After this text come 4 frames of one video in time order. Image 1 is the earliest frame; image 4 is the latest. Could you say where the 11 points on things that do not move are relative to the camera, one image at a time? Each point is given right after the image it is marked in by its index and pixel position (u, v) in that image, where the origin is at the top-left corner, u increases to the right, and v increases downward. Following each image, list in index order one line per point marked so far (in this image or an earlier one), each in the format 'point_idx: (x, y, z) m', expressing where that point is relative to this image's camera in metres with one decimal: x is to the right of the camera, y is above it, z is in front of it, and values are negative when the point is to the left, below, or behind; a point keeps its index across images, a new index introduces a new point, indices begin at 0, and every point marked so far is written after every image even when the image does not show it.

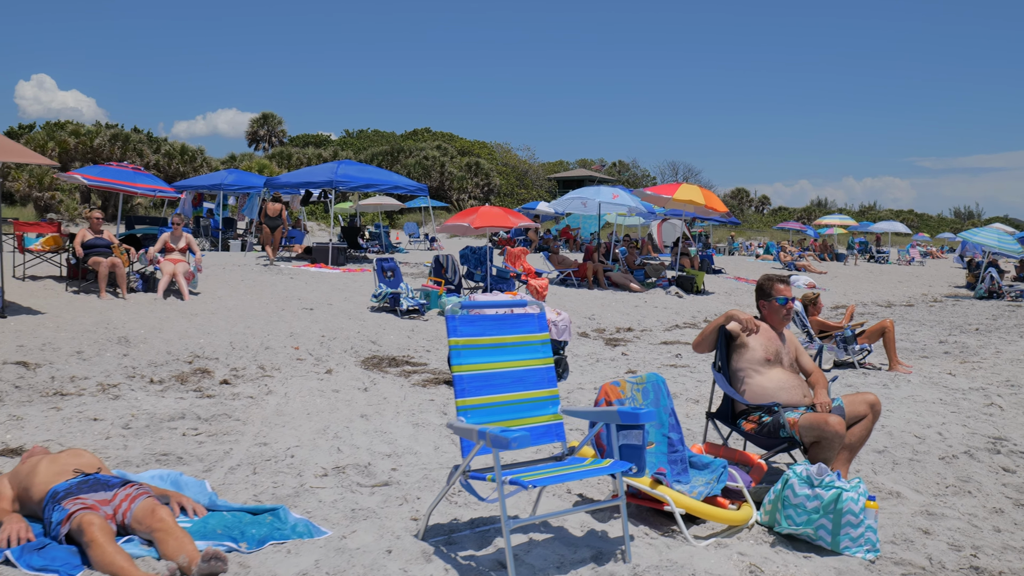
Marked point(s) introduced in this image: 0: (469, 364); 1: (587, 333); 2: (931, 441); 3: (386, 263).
0: (-0.1, -0.2, +2.8) m
1: (+0.7, -0.5, +9.3) m
2: (+2.1, -0.8, +4.6) m
3: (-1.3, +0.3, +9.7) m
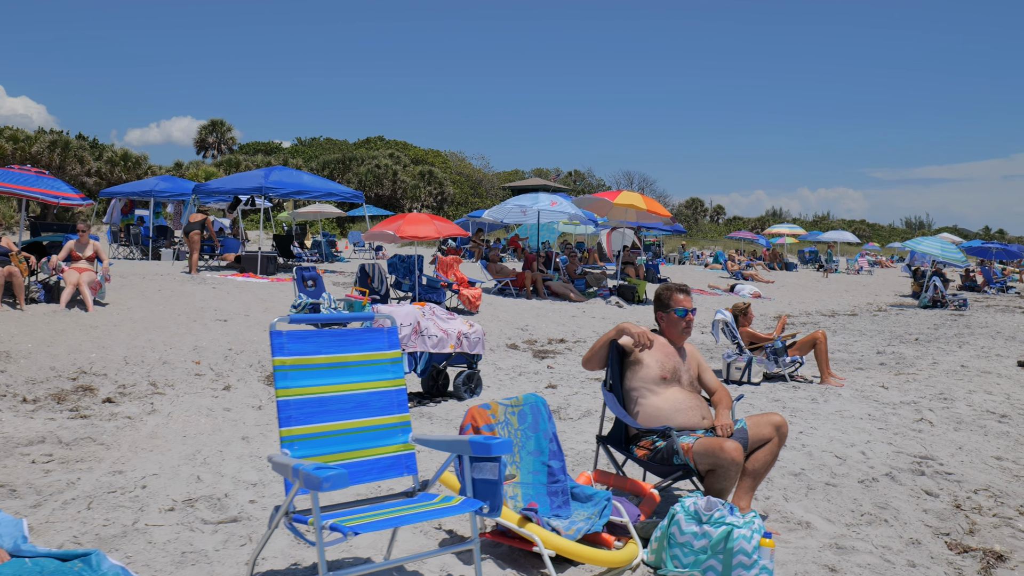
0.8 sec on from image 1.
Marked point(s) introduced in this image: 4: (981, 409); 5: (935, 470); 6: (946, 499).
0: (-0.6, -0.3, +2.4) m
1: (0.0, -0.5, +8.9) m
2: (+1.6, -0.8, +4.3) m
3: (-2.0, +0.2, +9.2) m
4: (+3.0, -0.8, +5.9) m
5: (+1.9, -0.8, +4.3) m
6: (+1.8, -0.9, +3.8) m
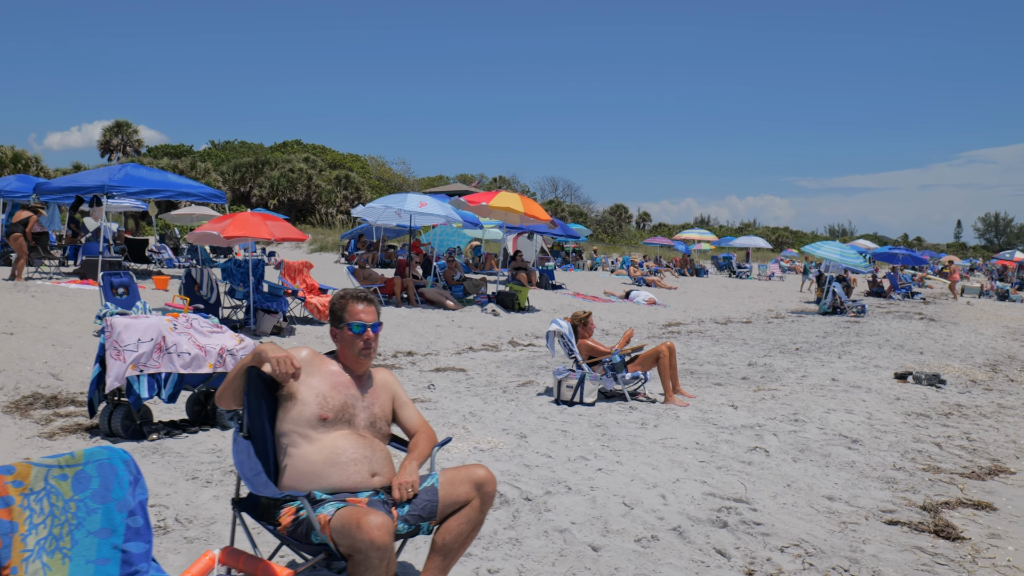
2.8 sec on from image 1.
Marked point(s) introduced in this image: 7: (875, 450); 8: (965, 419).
0: (-1.5, -0.3, +1.5) m
1: (-1.4, -0.6, +8.0) m
2: (+0.5, -0.8, +3.5) m
3: (-3.4, +0.1, +8.1) m
4: (+1.8, -0.8, +5.2) m
5: (+0.8, -0.9, +3.4) m
6: (+0.7, -0.9, +3.0) m
7: (+1.9, -0.8, +4.9) m
8: (+2.9, -0.8, +6.0) m
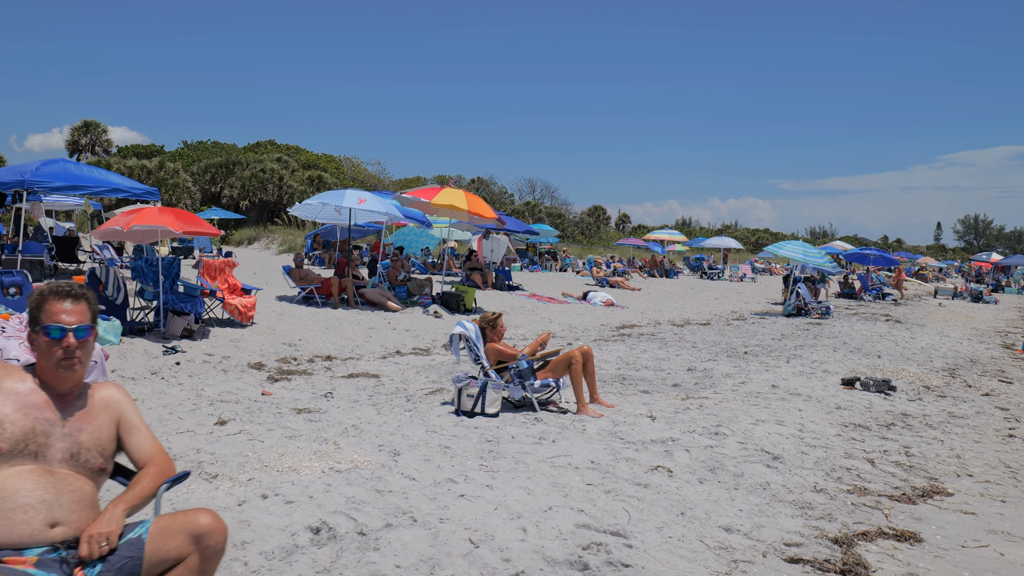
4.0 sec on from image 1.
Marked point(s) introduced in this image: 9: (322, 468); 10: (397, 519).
0: (-2.0, -0.3, +0.9) m
1: (-2.0, -0.6, +7.4) m
2: (-0.1, -0.8, +2.9) m
3: (-4.1, +0.1, +7.5) m
4: (+1.2, -0.8, +4.6) m
5: (+0.3, -0.8, +2.9) m
6: (+0.2, -0.9, +2.4) m
7: (+1.3, -0.8, +4.4) m
8: (+2.3, -0.8, +5.5) m
9: (-0.8, -0.7, +3.8) m
10: (-0.4, -0.8, +3.1) m
